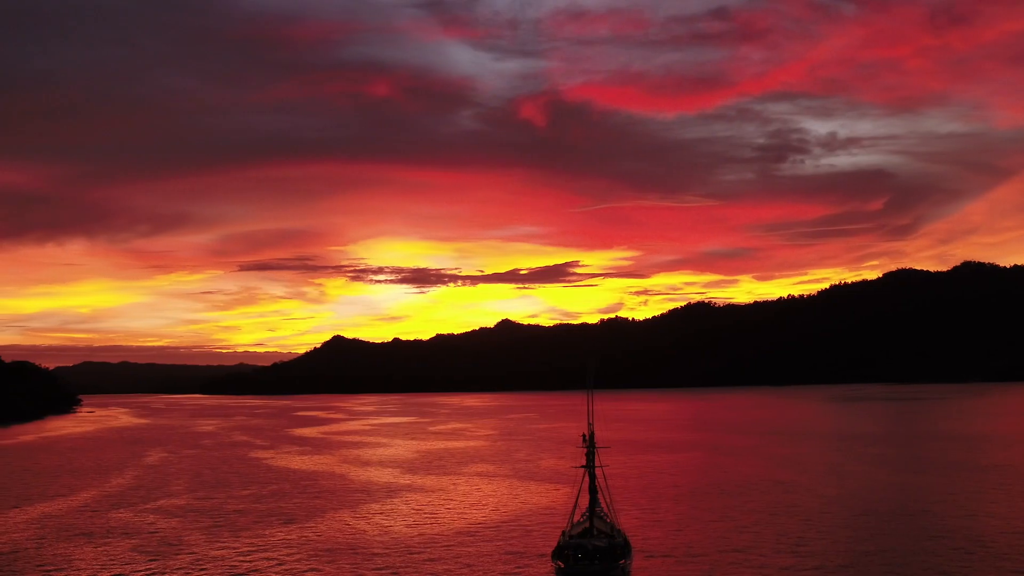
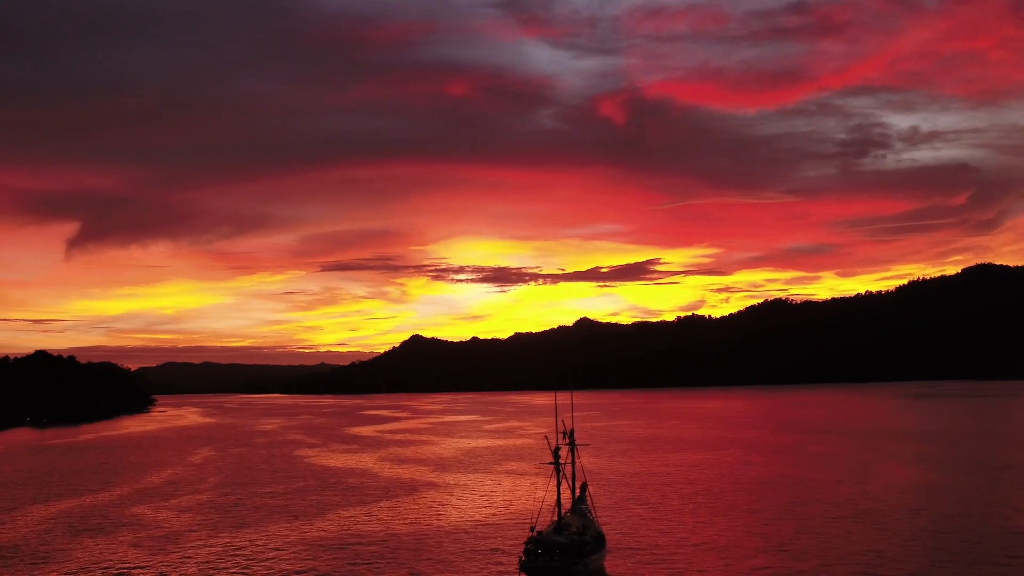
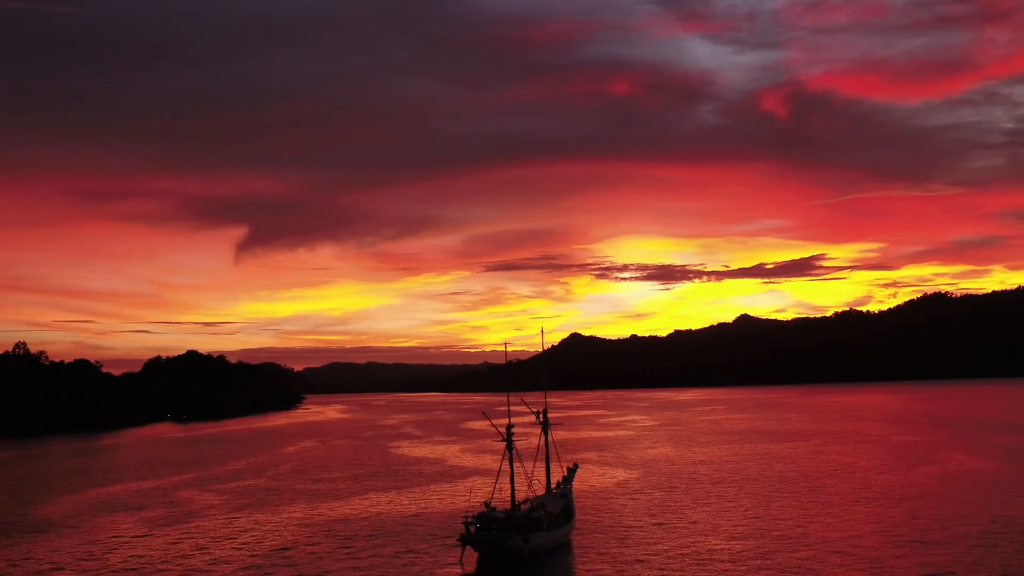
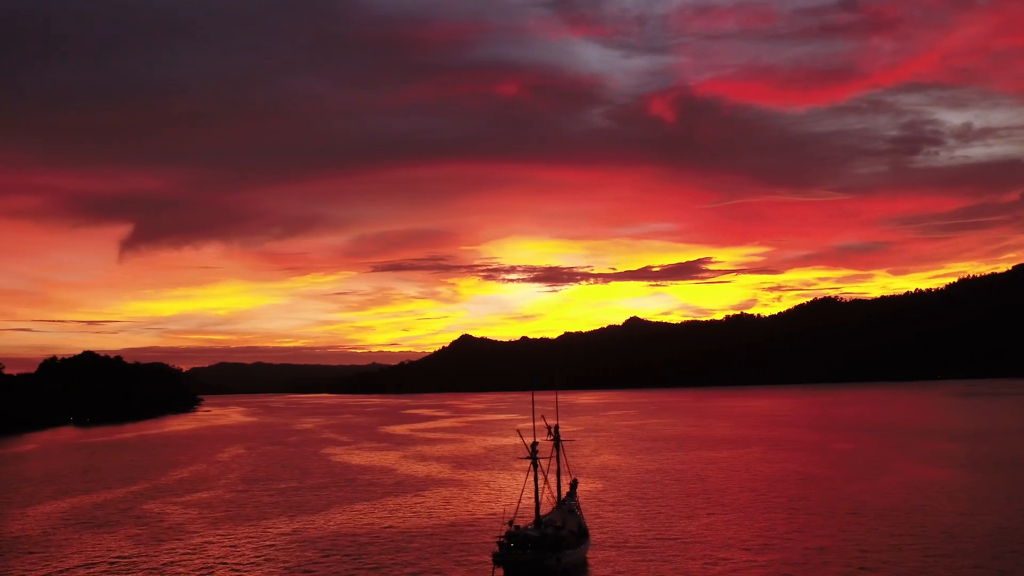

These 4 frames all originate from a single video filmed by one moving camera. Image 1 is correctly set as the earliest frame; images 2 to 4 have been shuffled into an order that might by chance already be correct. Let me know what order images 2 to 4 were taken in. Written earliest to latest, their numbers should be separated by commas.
2, 4, 3
